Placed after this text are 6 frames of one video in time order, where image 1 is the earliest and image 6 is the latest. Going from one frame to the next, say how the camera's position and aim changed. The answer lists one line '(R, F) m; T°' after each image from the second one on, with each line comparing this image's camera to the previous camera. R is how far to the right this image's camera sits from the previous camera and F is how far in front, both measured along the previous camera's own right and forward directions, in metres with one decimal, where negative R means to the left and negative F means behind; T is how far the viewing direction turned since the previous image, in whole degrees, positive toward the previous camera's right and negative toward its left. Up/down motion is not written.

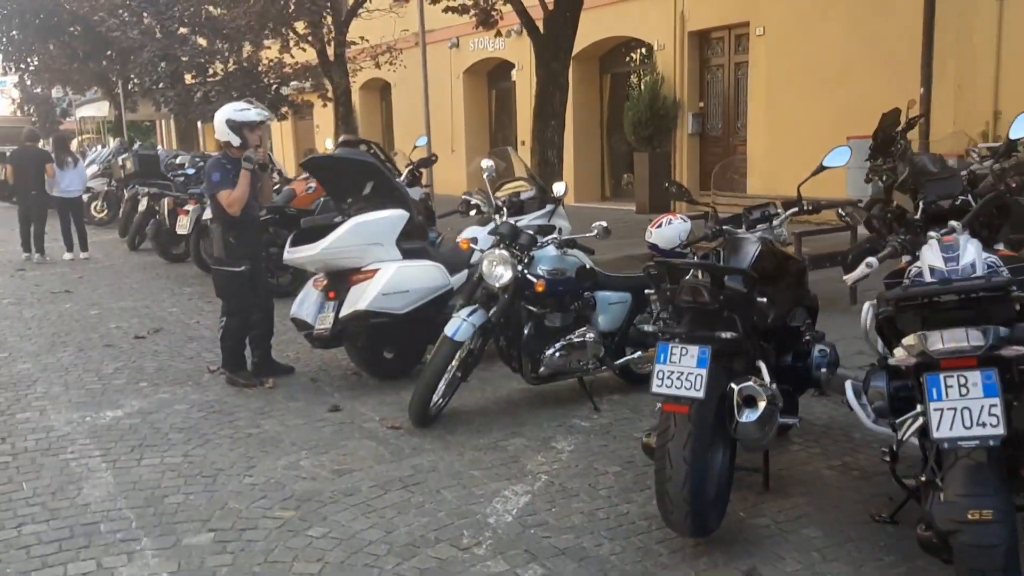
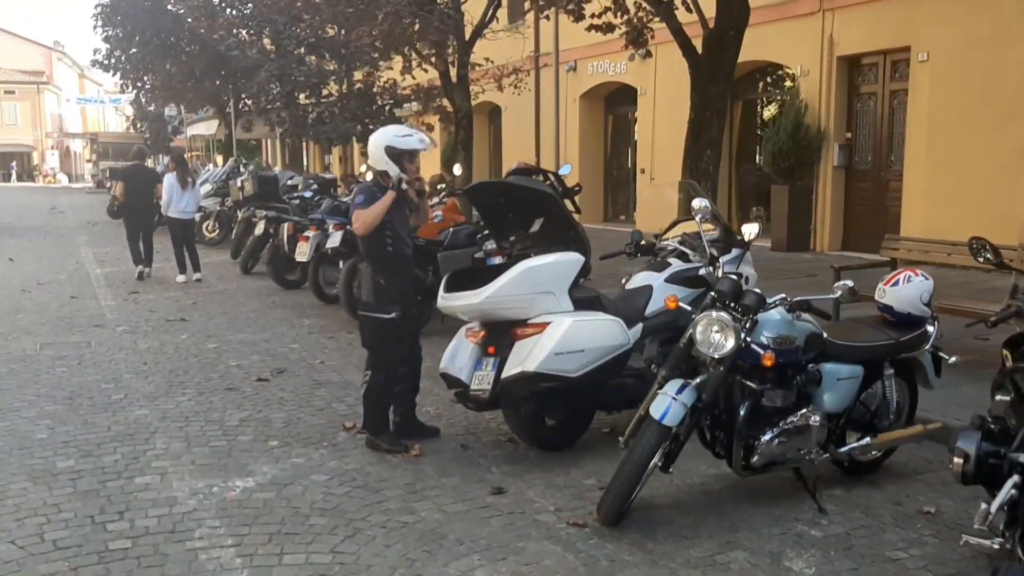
(-0.6, +0.9) m; -5°
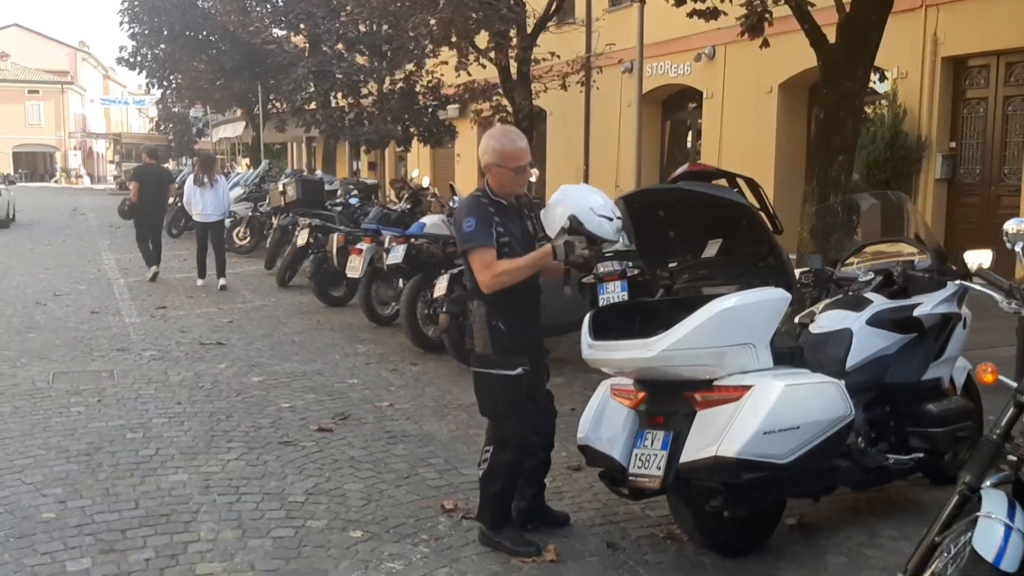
(-0.6, +1.4) m; -1°
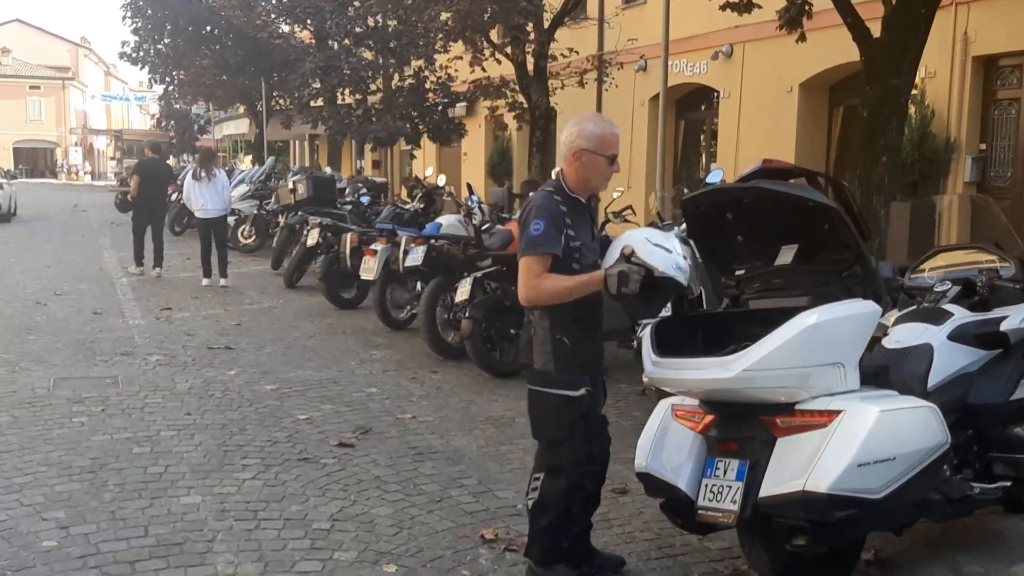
(-0.2, +0.4) m; 0°
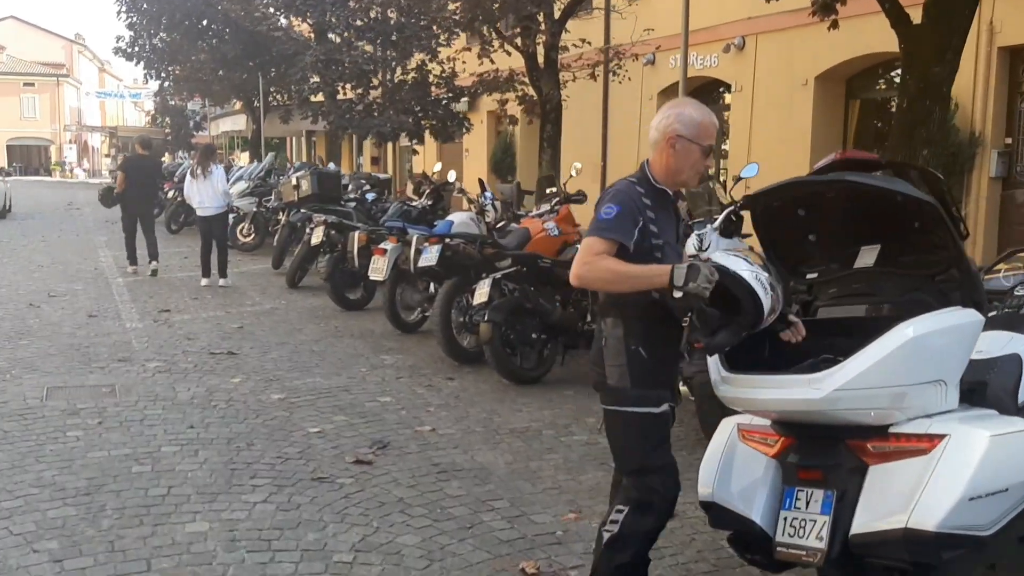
(-0.2, +0.4) m; 0°
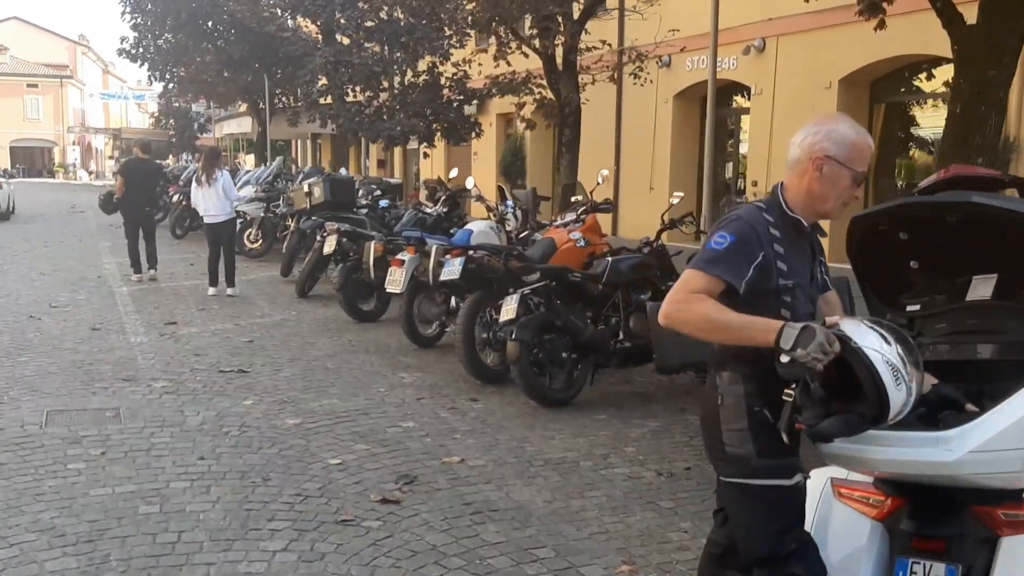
(-0.2, +0.4) m; 0°
